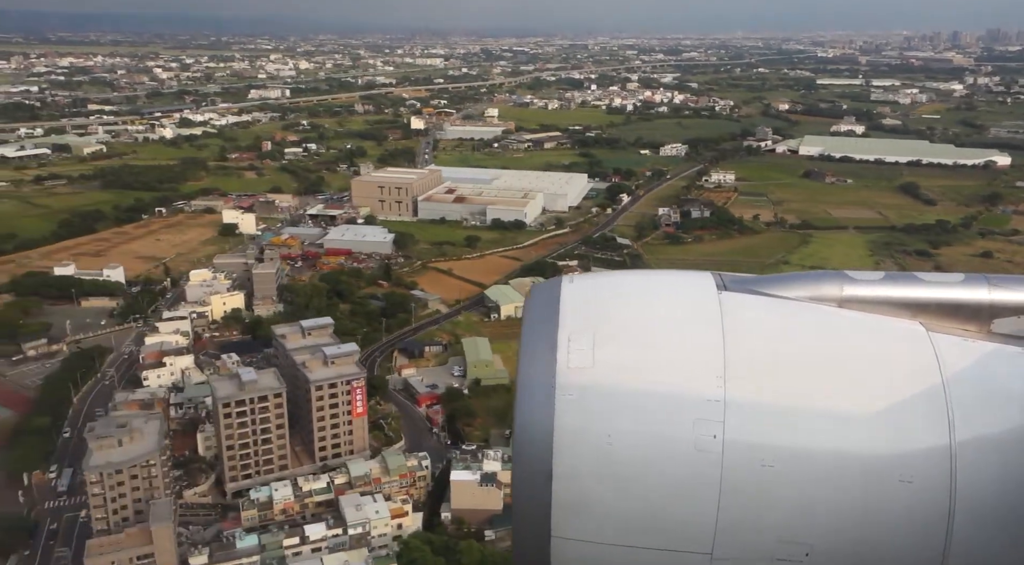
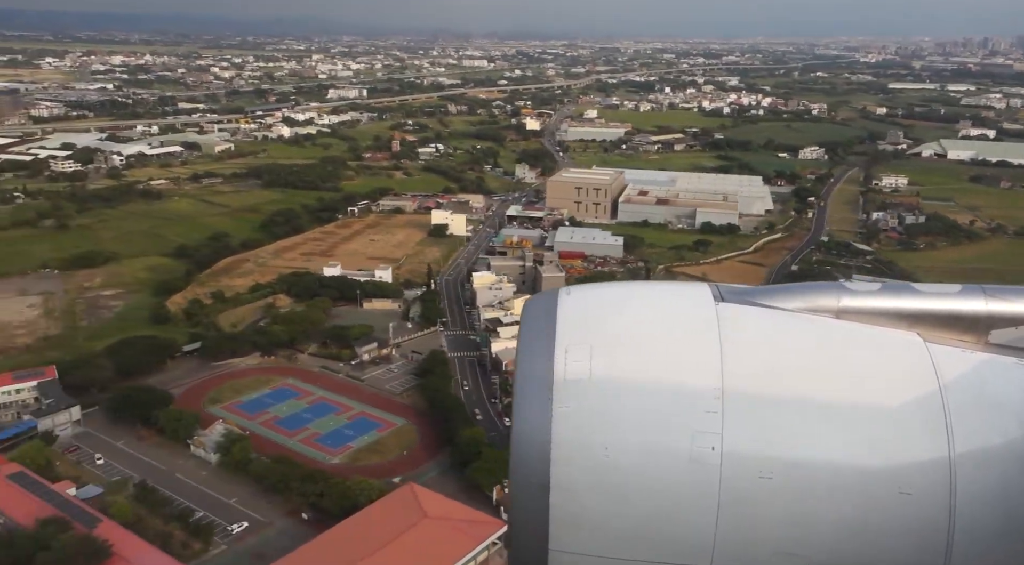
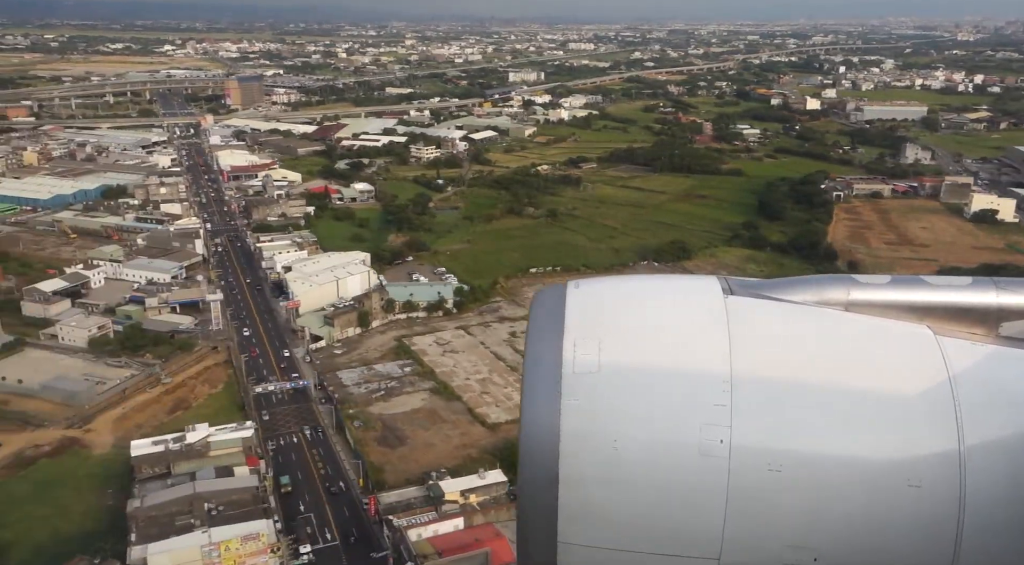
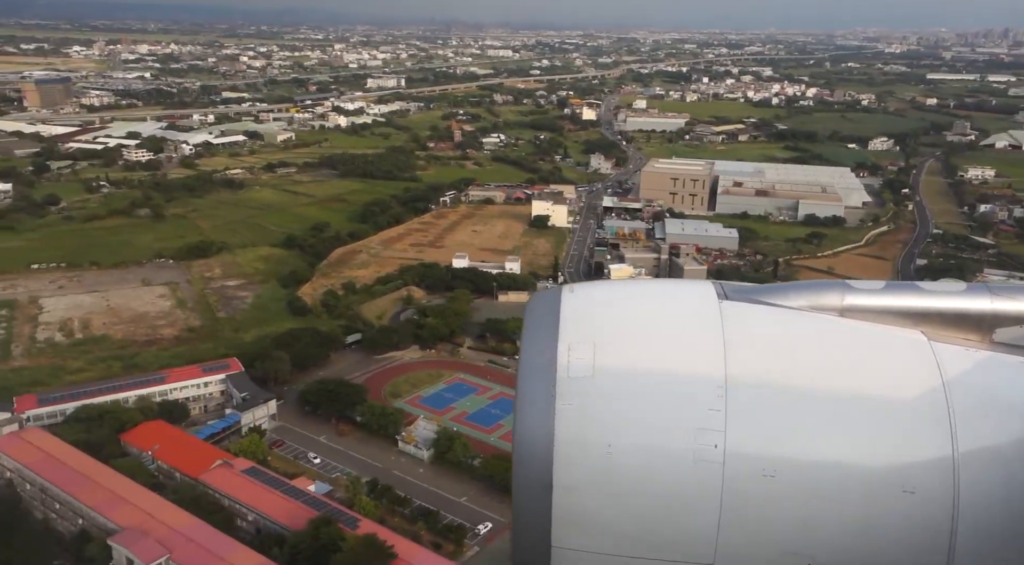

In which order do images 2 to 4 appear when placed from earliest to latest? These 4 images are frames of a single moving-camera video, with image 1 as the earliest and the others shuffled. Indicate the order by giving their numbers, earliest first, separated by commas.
2, 4, 3
